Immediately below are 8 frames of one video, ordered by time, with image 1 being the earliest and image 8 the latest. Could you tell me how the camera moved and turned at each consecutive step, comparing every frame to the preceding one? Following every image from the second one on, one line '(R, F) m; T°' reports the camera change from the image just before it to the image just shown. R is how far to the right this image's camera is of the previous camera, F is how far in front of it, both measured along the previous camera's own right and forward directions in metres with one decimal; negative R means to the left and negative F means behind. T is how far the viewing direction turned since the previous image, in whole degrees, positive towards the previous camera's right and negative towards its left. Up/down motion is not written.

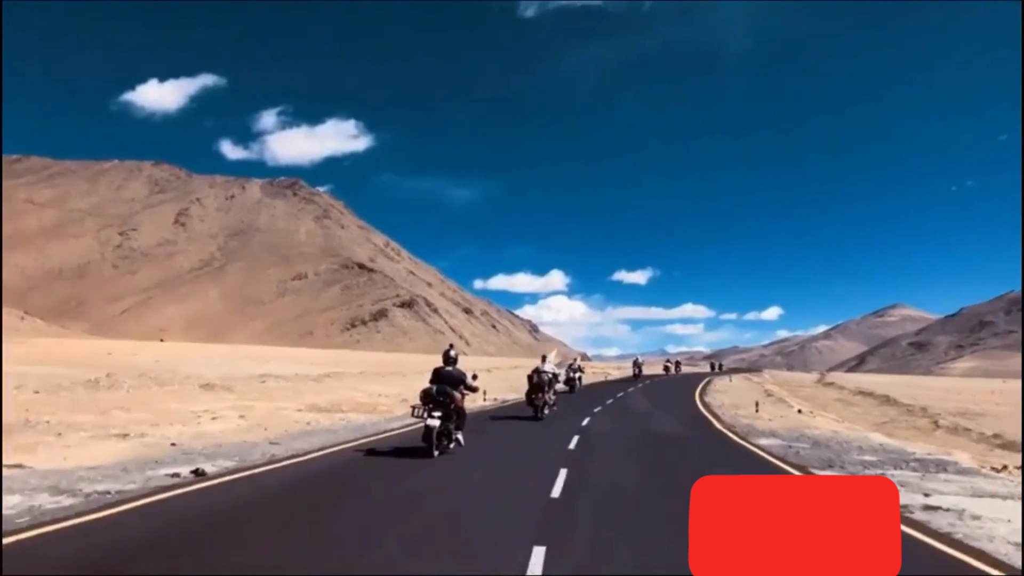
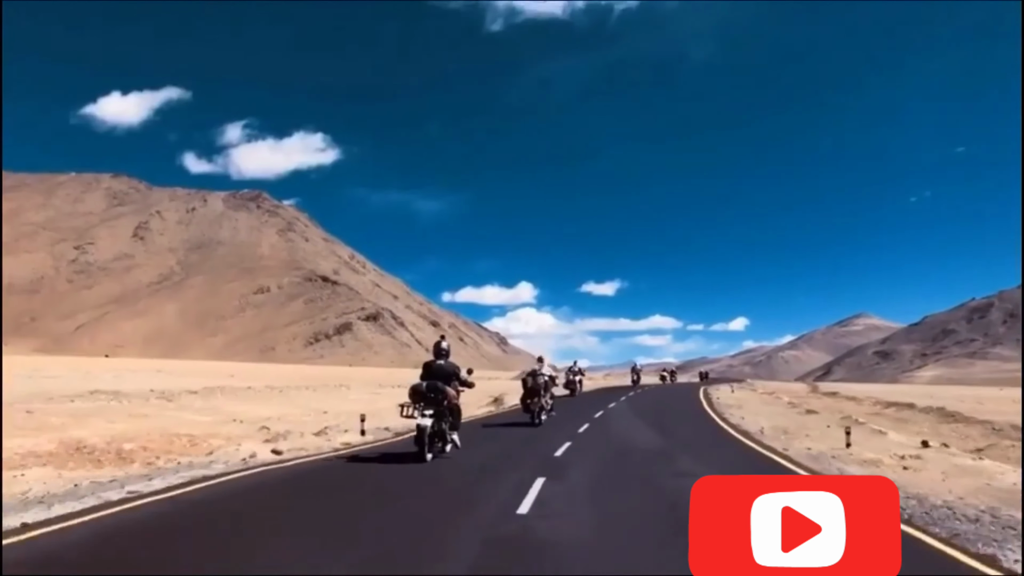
(+0.2, +0.9) m; +2°
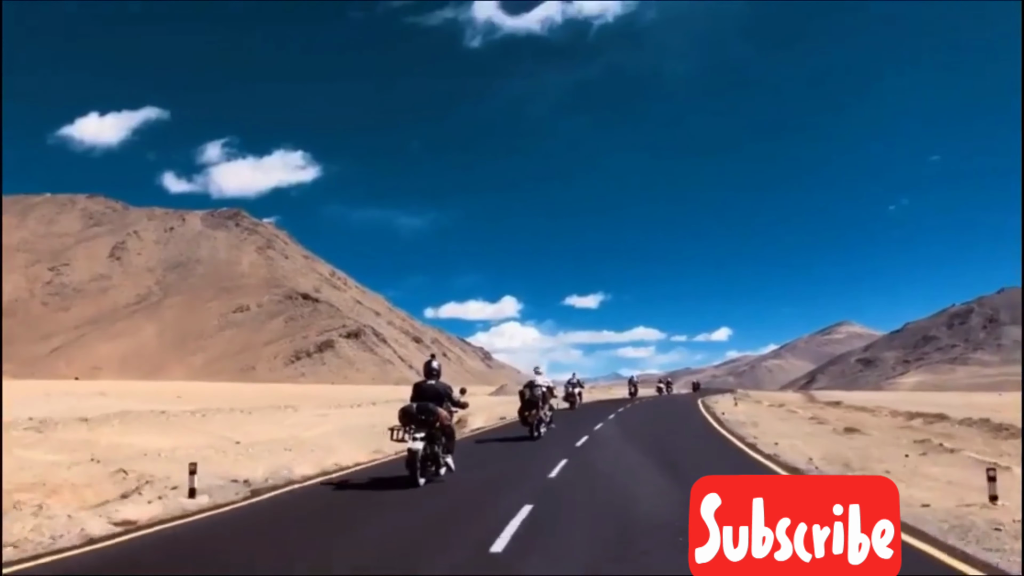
(+0.1, +0.5) m; +1°
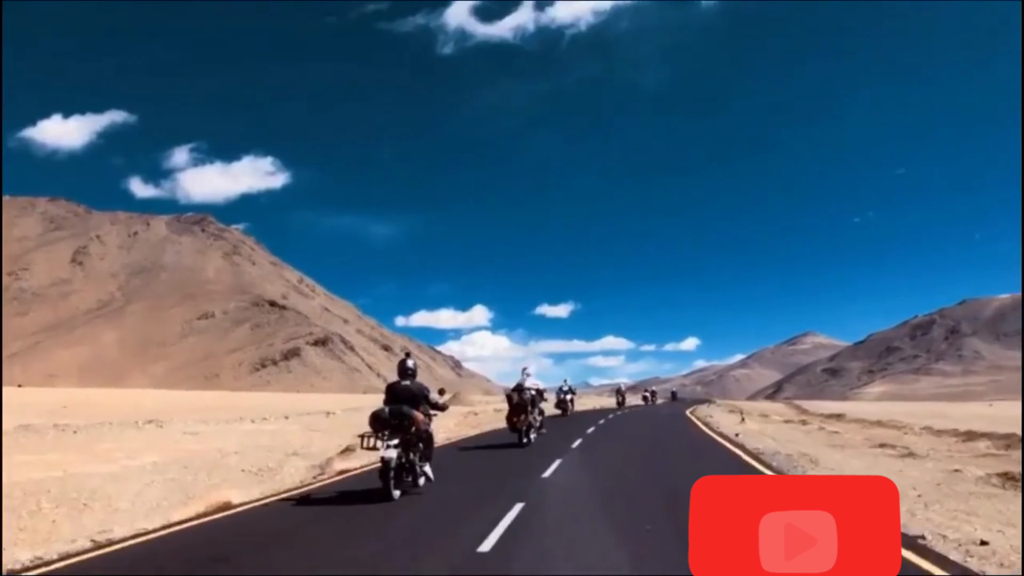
(+0.1, +0.3) m; +2°
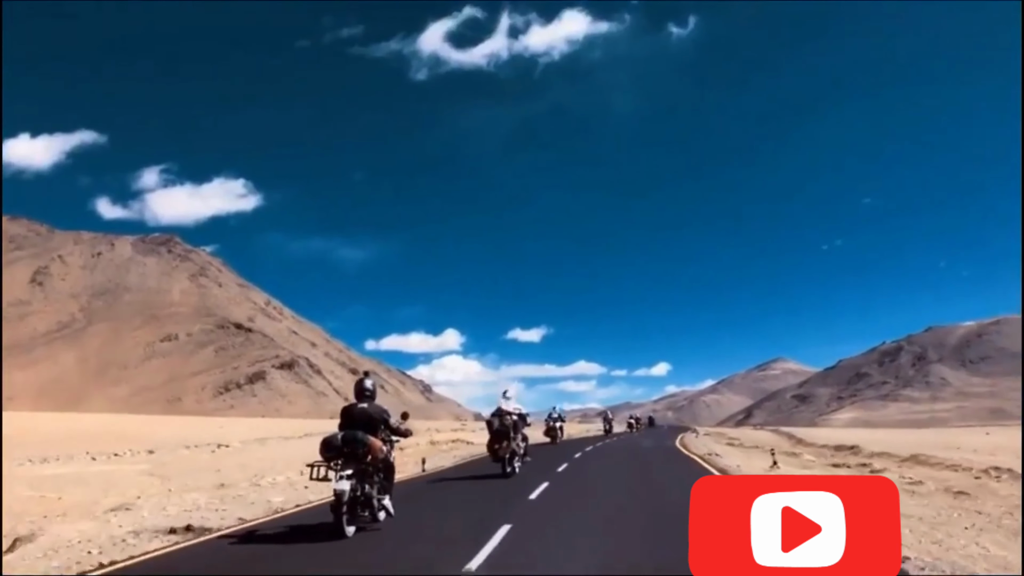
(+0.2, +0.6) m; +2°
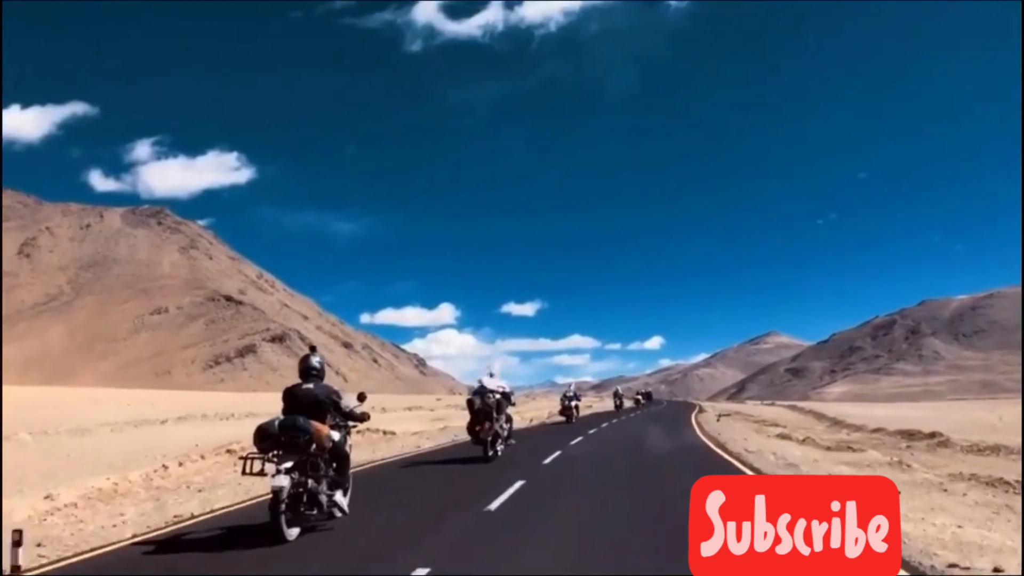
(+0.2, +0.7) m; 0°
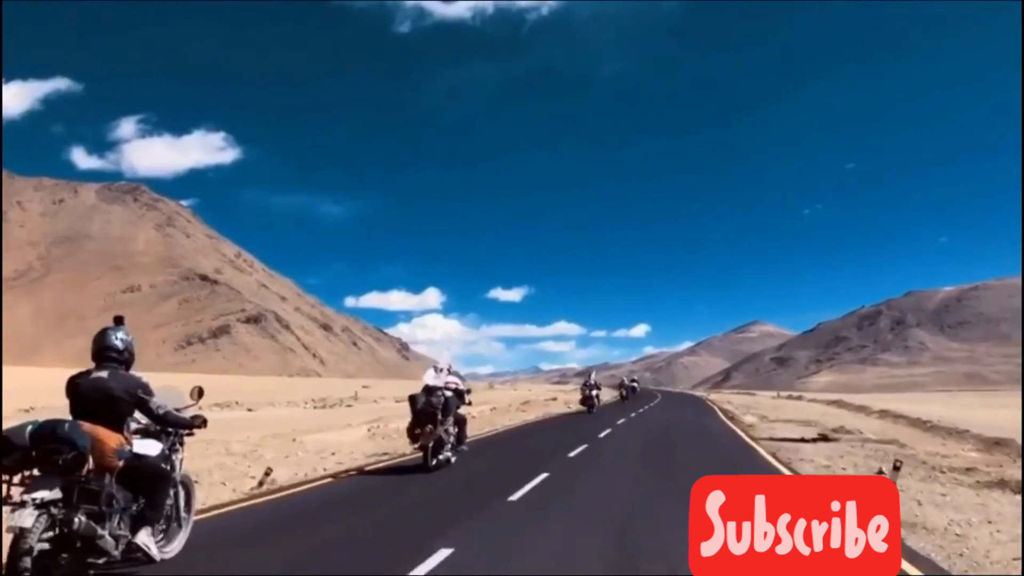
(+0.4, +1.8) m; +1°
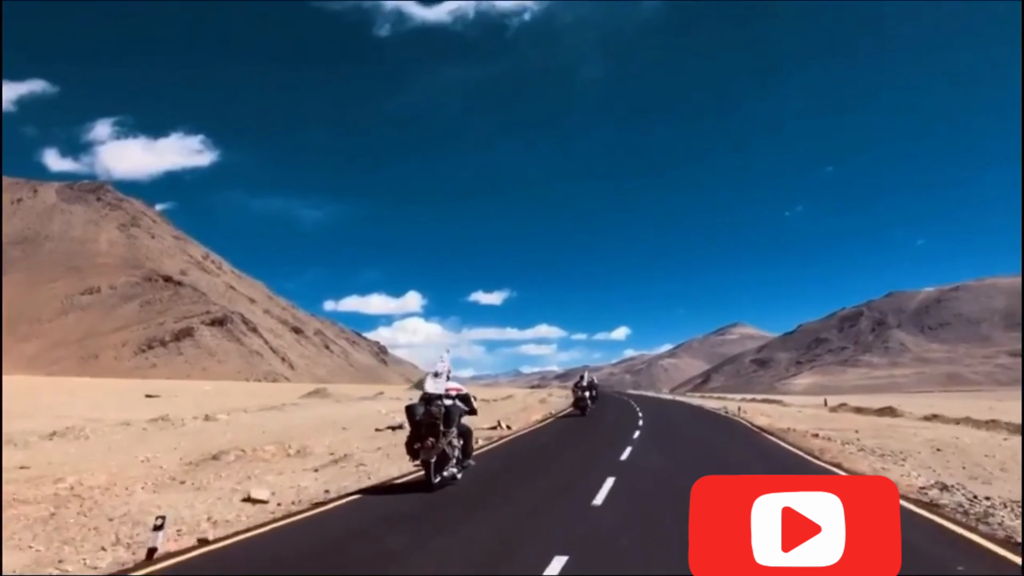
(+0.6, +2.2) m; +1°
